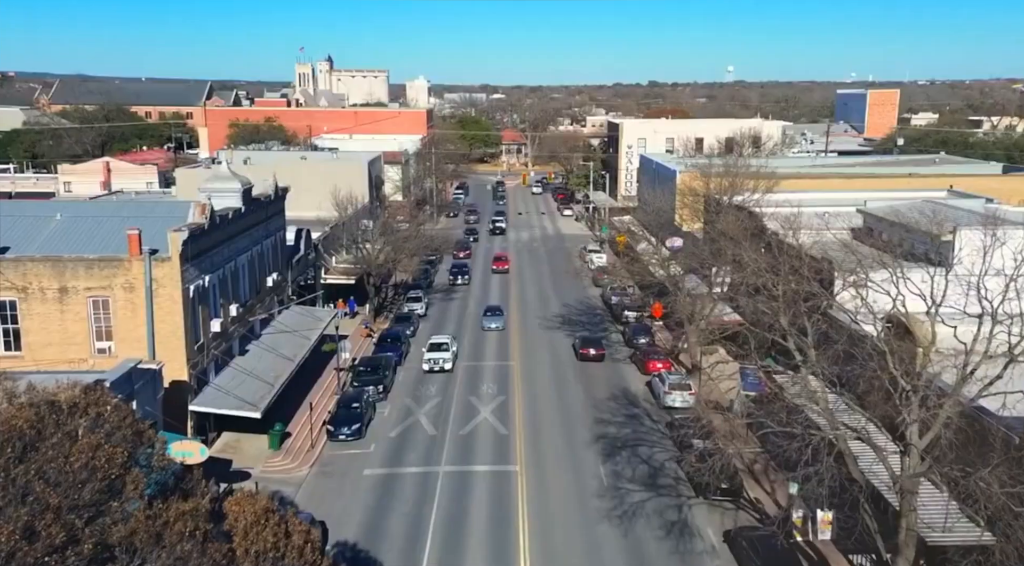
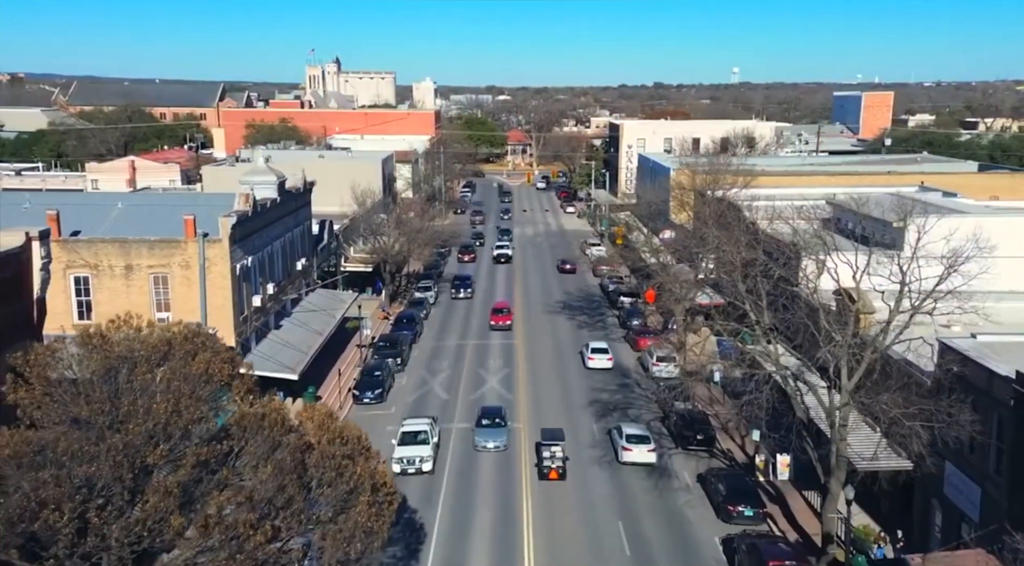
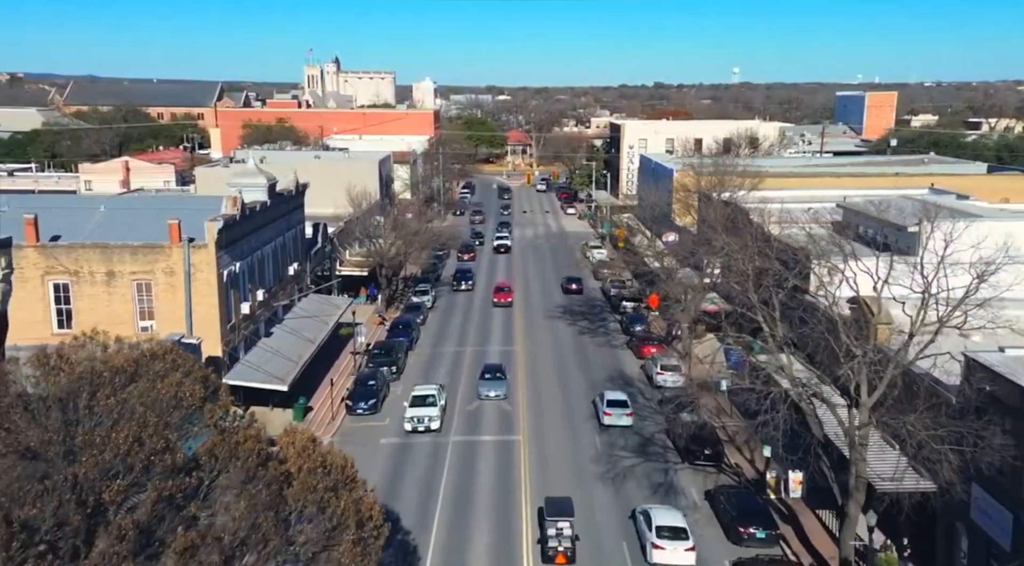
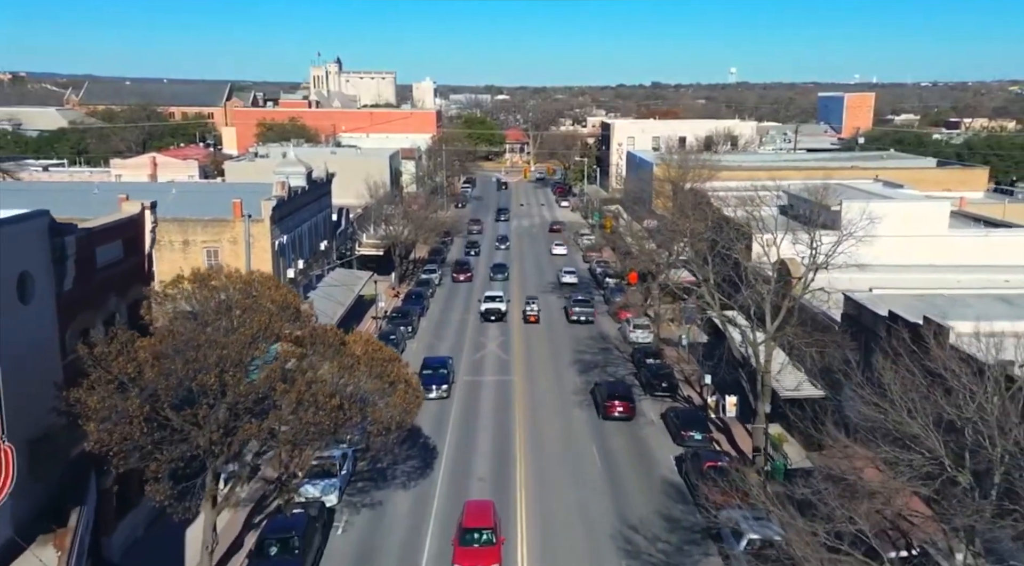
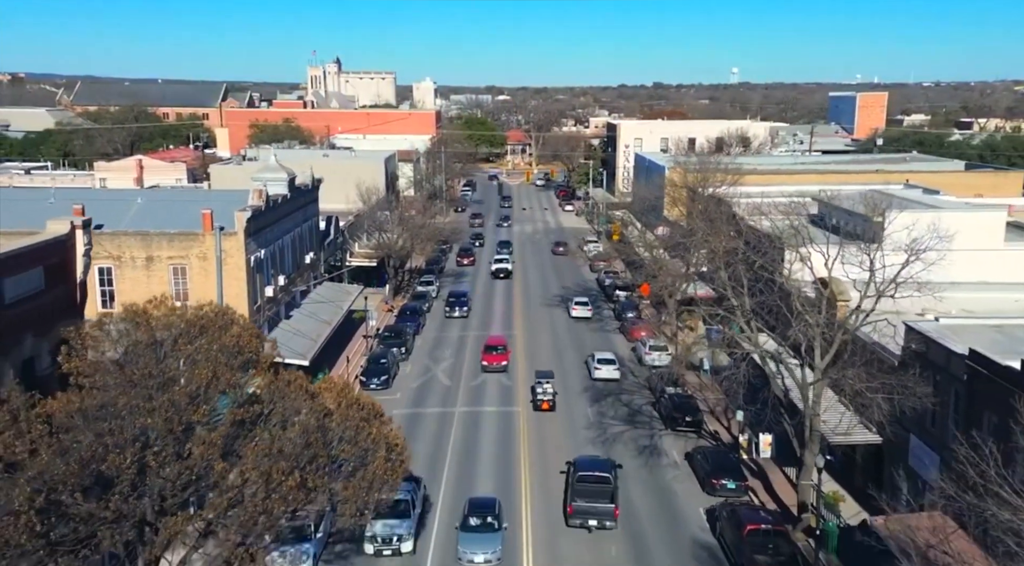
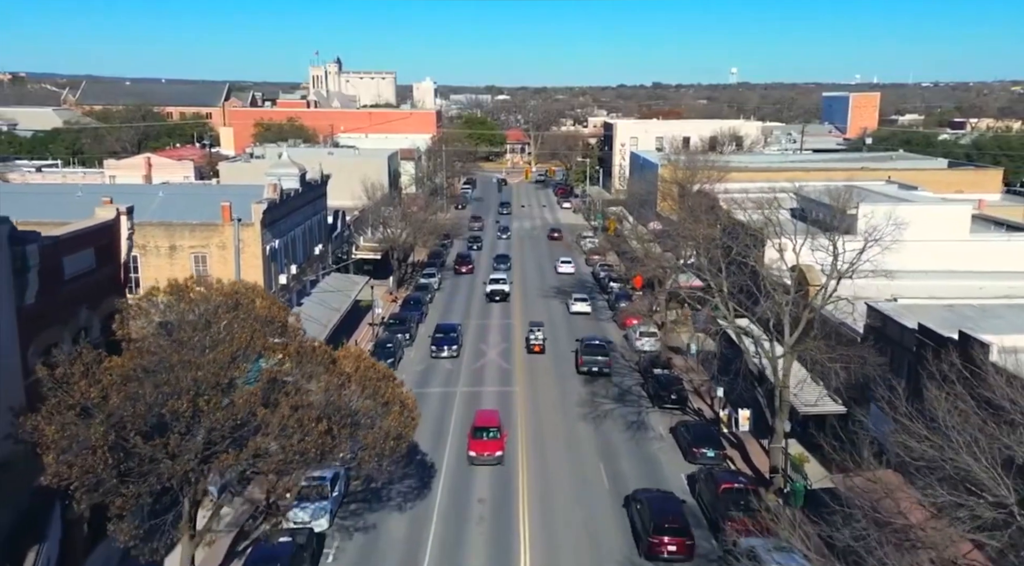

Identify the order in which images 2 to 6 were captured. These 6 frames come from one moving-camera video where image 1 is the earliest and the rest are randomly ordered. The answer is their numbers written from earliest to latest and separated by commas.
3, 2, 5, 6, 4
